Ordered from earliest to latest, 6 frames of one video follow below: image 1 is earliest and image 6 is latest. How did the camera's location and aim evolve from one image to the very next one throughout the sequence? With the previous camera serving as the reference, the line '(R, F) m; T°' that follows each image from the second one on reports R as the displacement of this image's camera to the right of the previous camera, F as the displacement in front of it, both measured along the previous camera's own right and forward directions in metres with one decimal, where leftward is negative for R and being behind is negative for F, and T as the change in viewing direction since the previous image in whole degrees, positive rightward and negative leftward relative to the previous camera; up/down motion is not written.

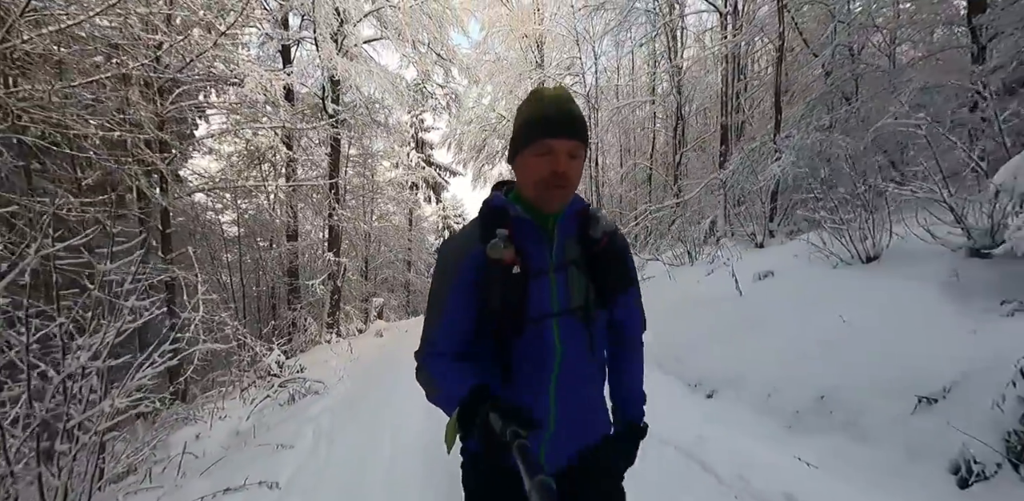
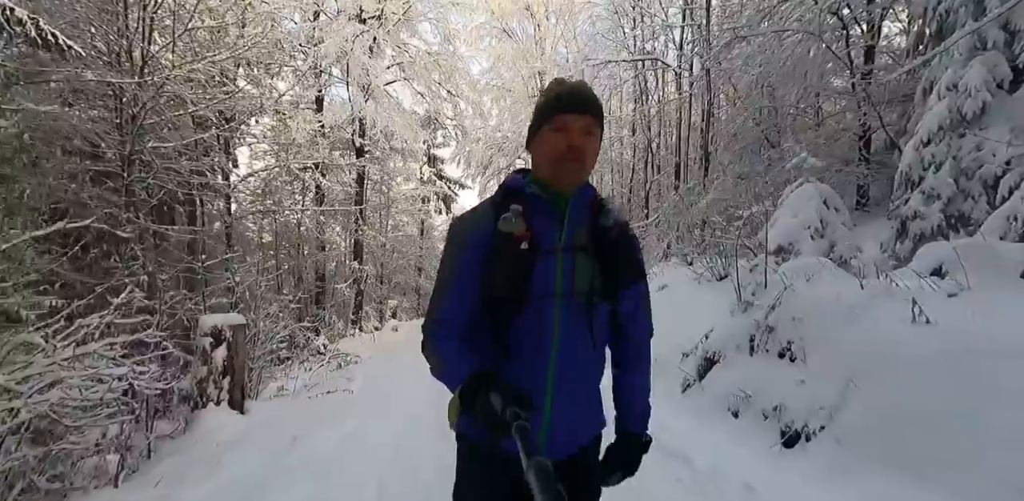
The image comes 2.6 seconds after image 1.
(+0.4, -2.1) m; -1°
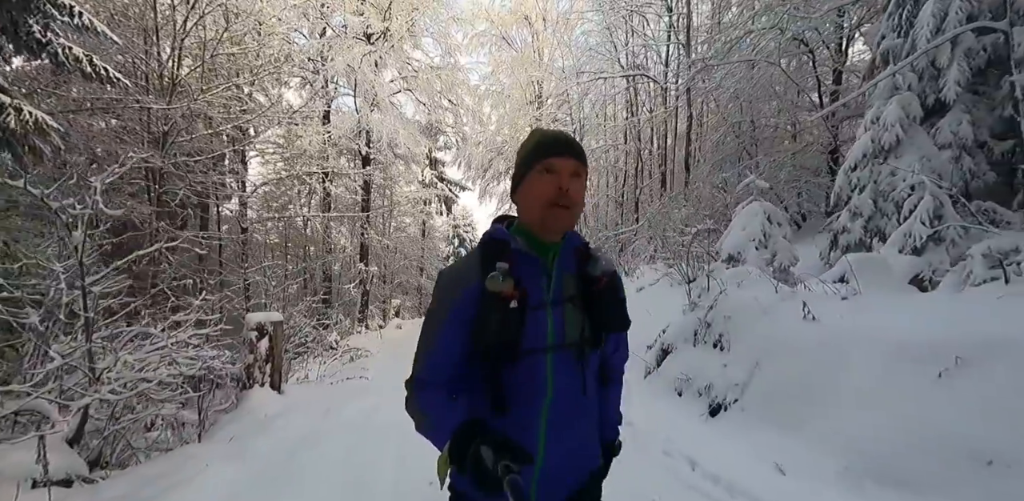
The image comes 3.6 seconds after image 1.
(+0.1, -0.8) m; 0°
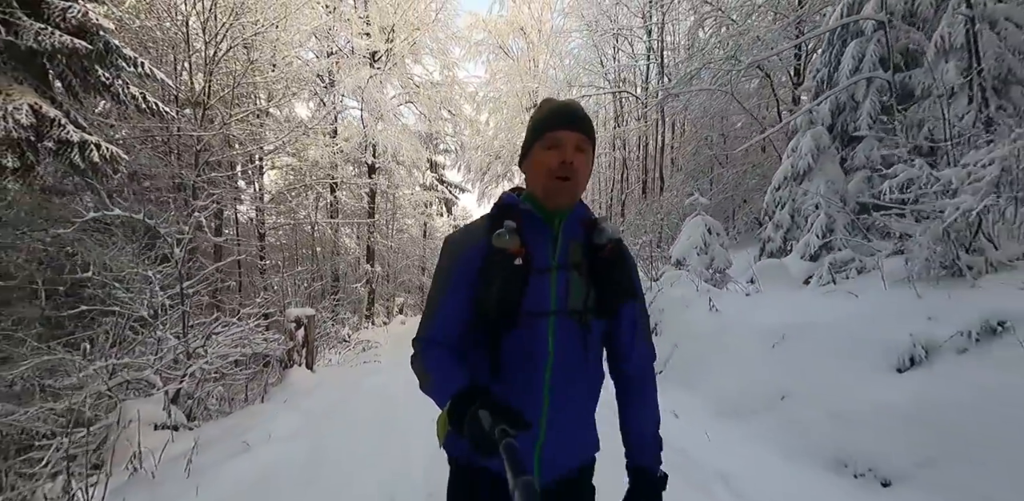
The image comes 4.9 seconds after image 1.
(+0.2, -1.1) m; 0°
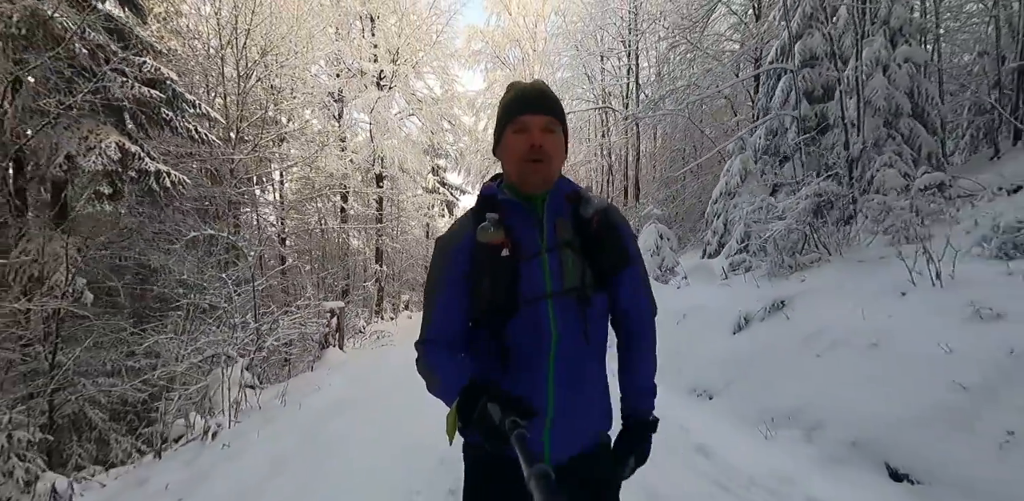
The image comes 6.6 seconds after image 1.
(+0.2, -1.5) m; 0°
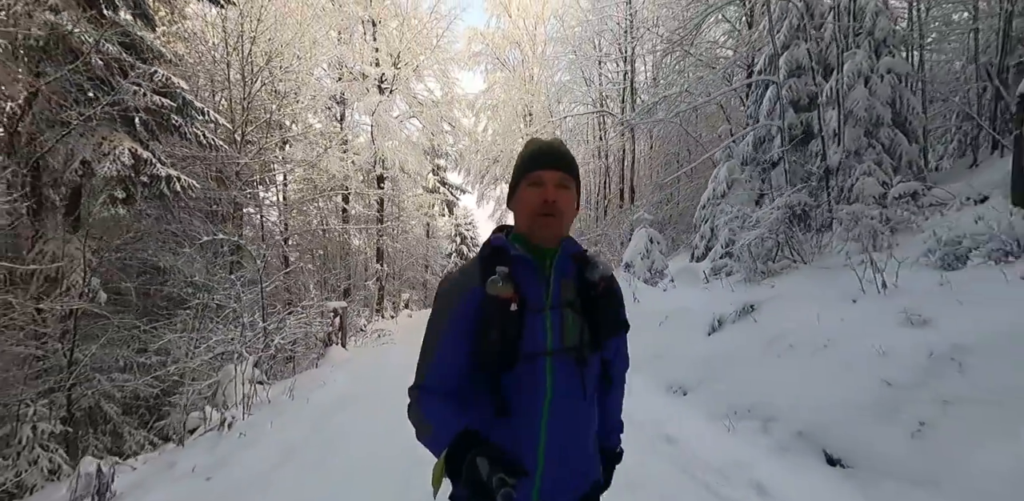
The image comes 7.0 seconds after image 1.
(+0.1, -0.3) m; 0°
